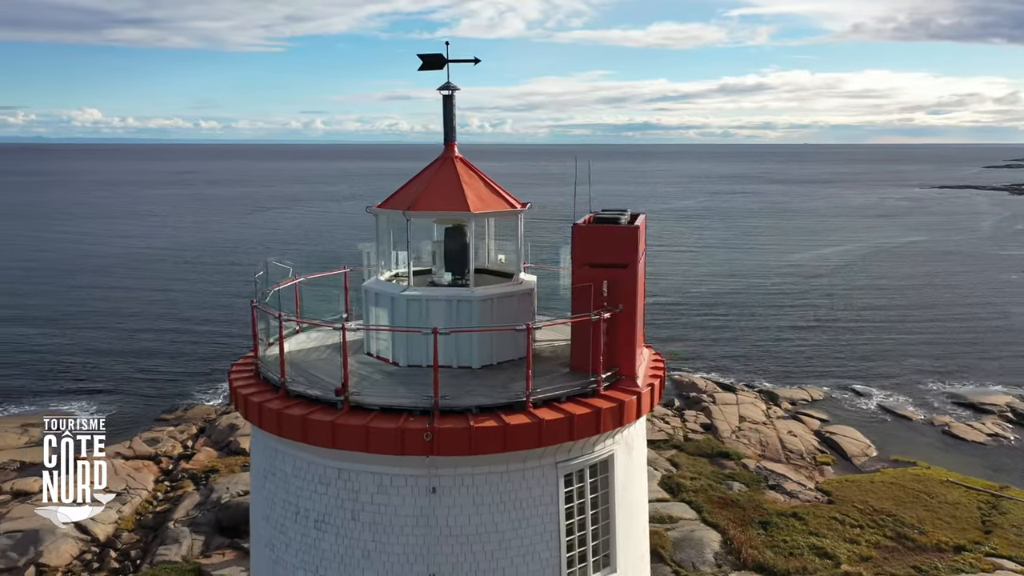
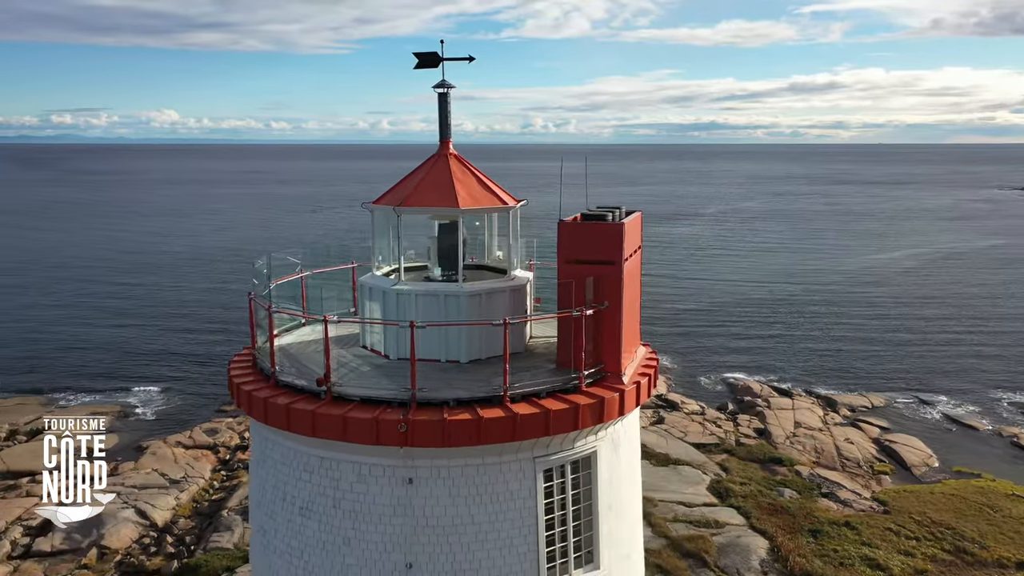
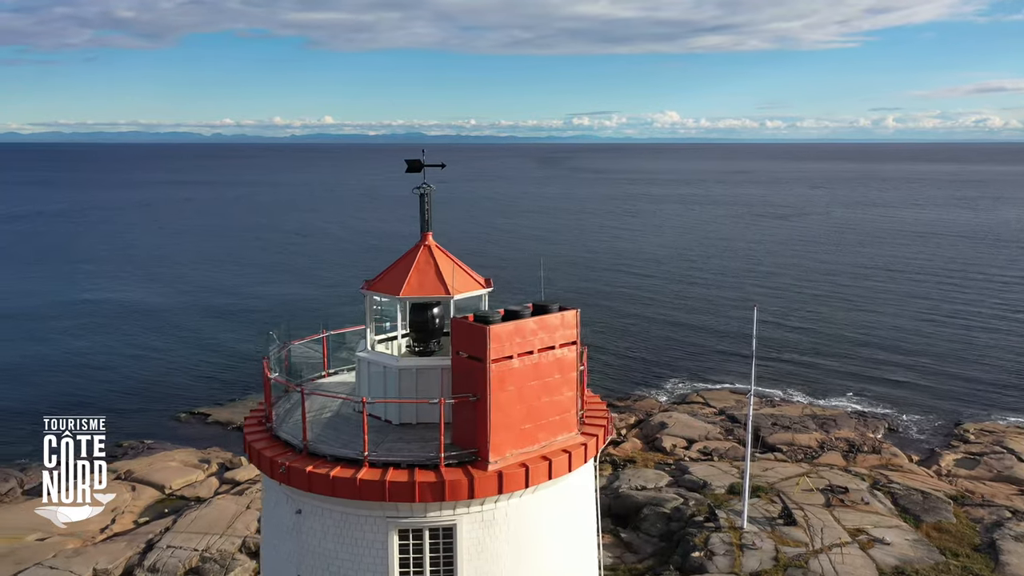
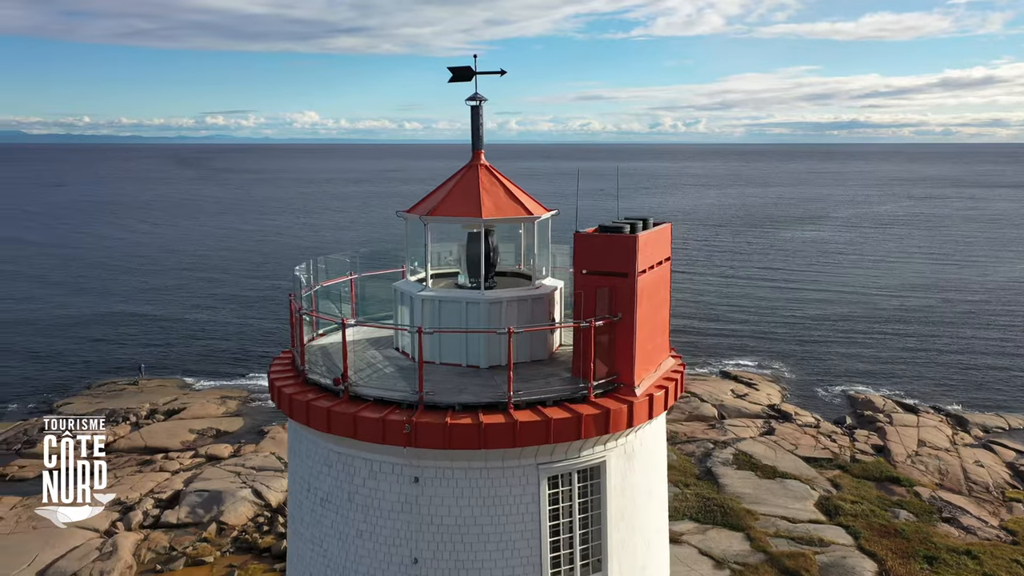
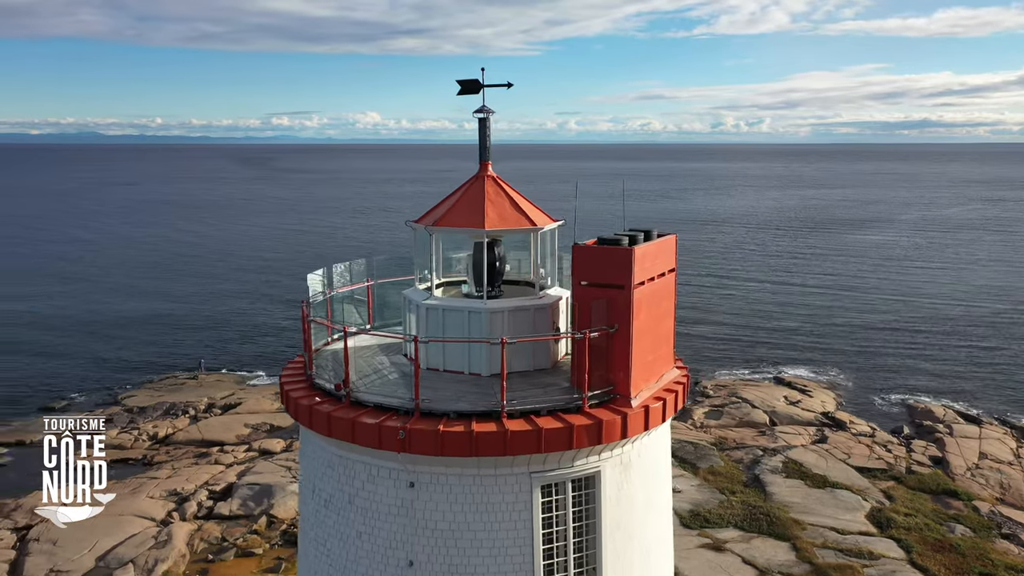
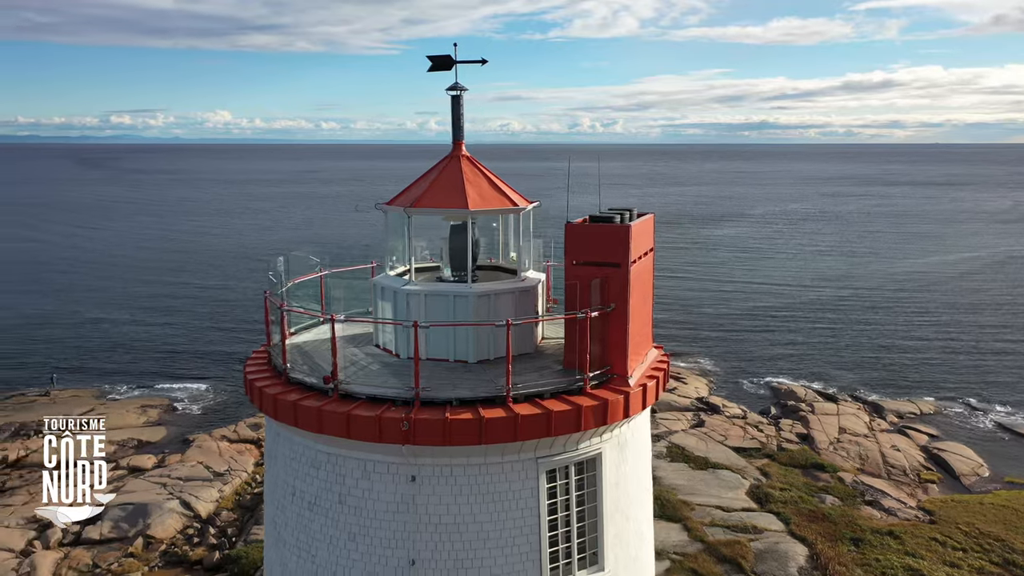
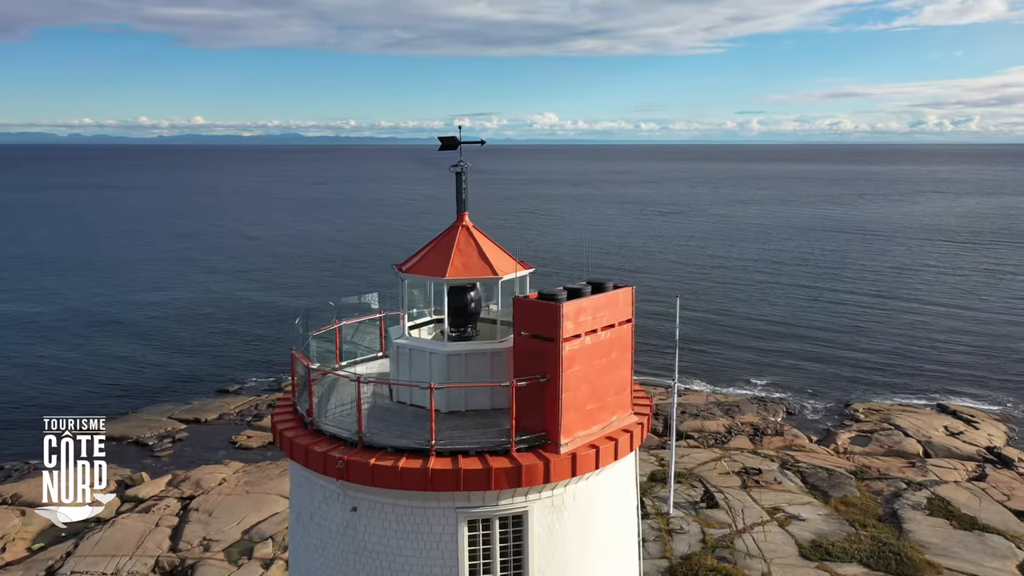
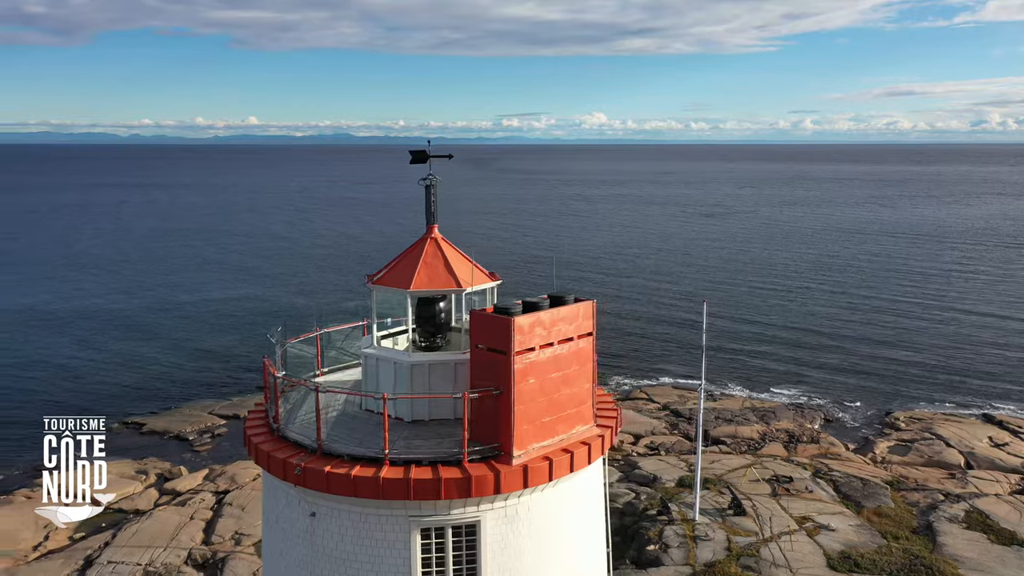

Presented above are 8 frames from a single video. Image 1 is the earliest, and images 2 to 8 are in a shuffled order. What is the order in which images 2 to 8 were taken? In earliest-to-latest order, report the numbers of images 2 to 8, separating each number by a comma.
2, 6, 4, 5, 7, 8, 3
